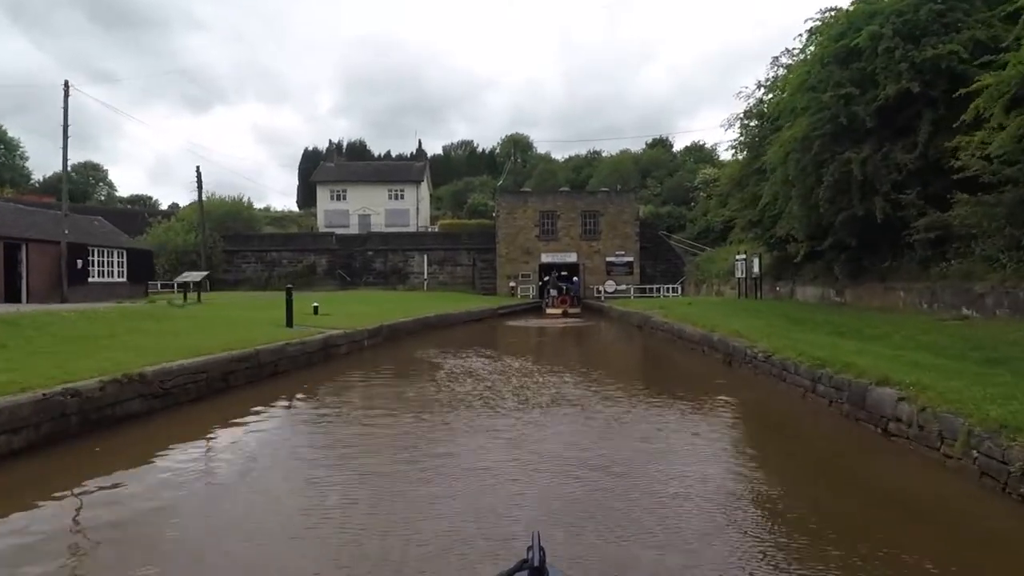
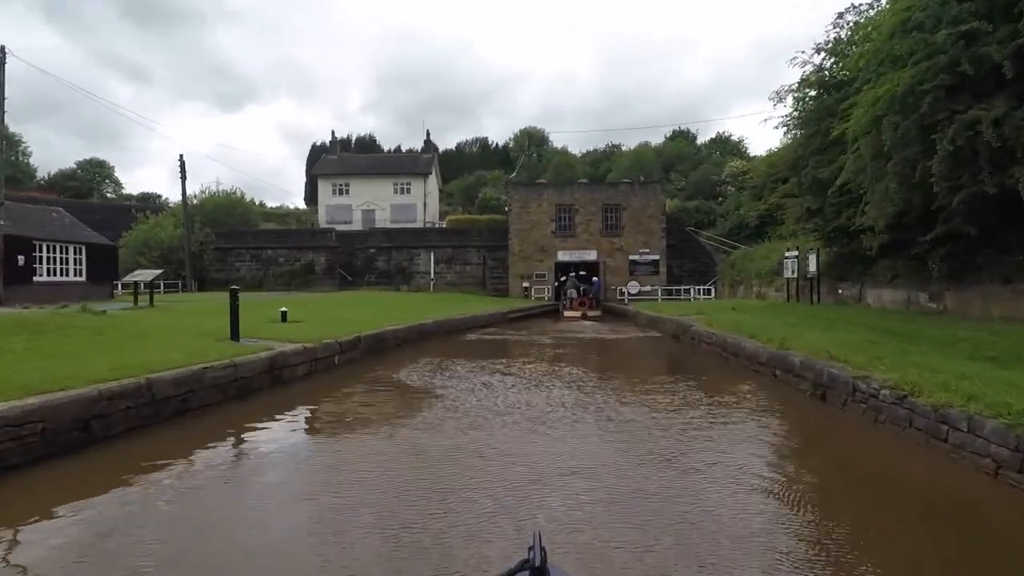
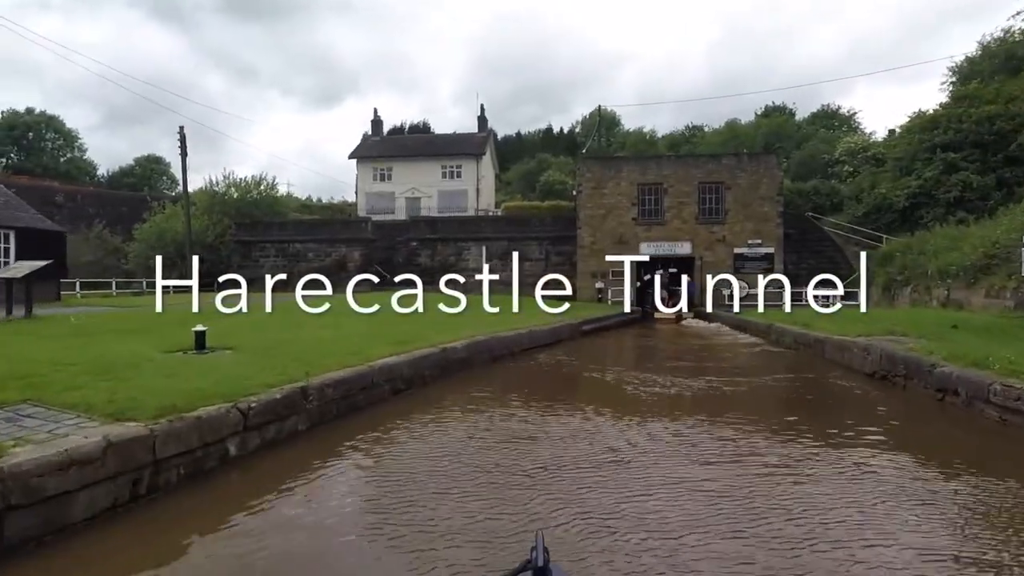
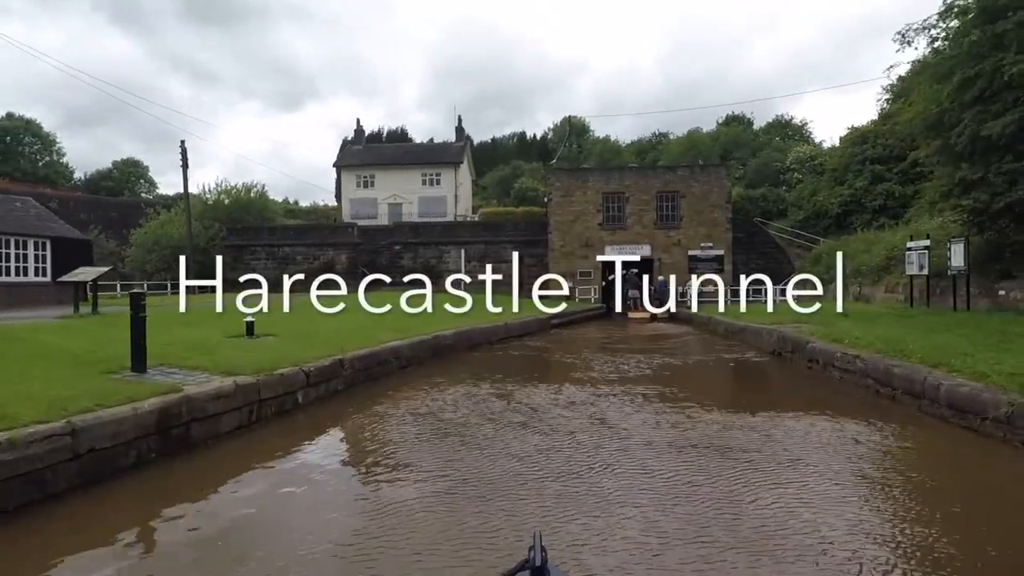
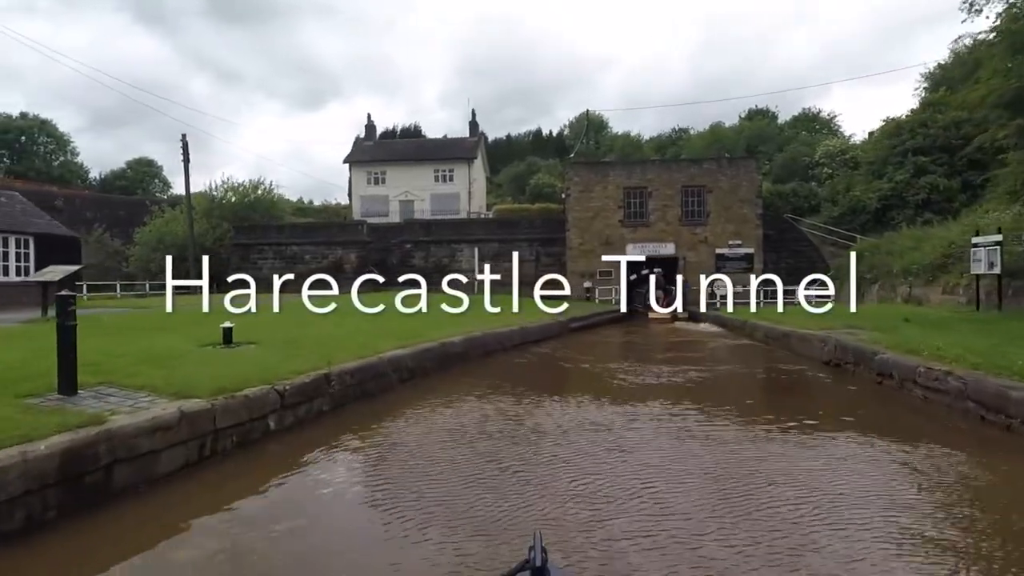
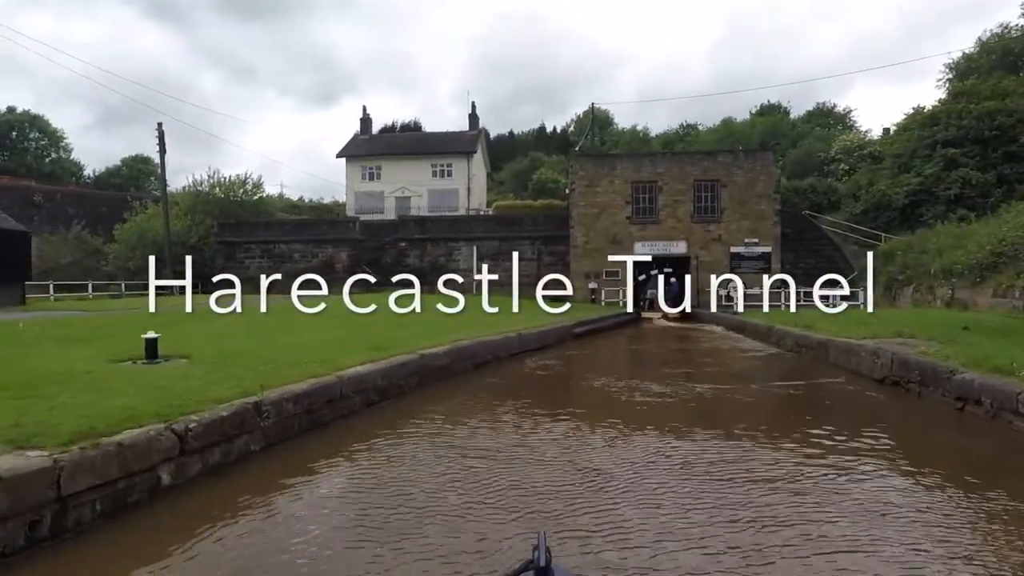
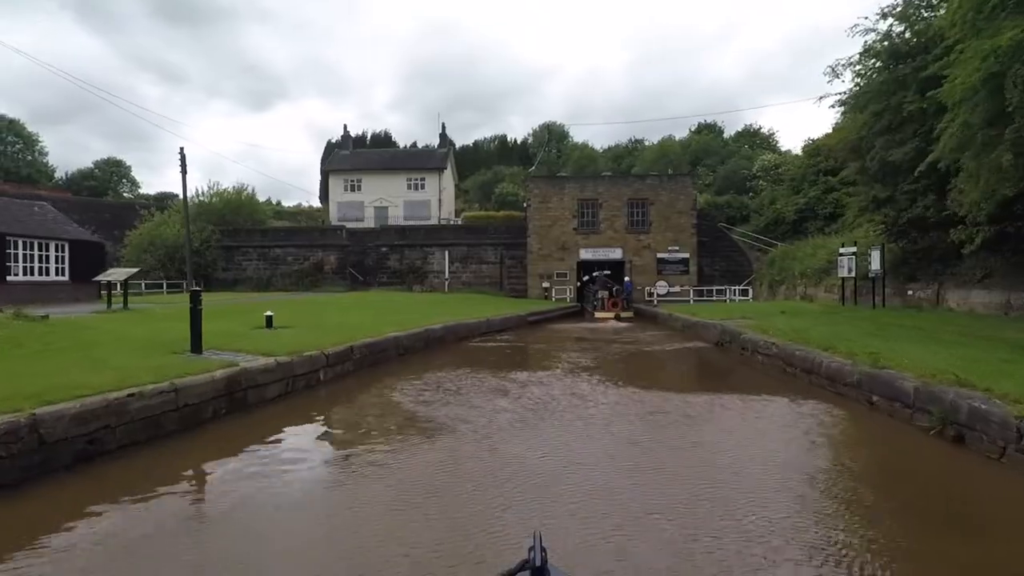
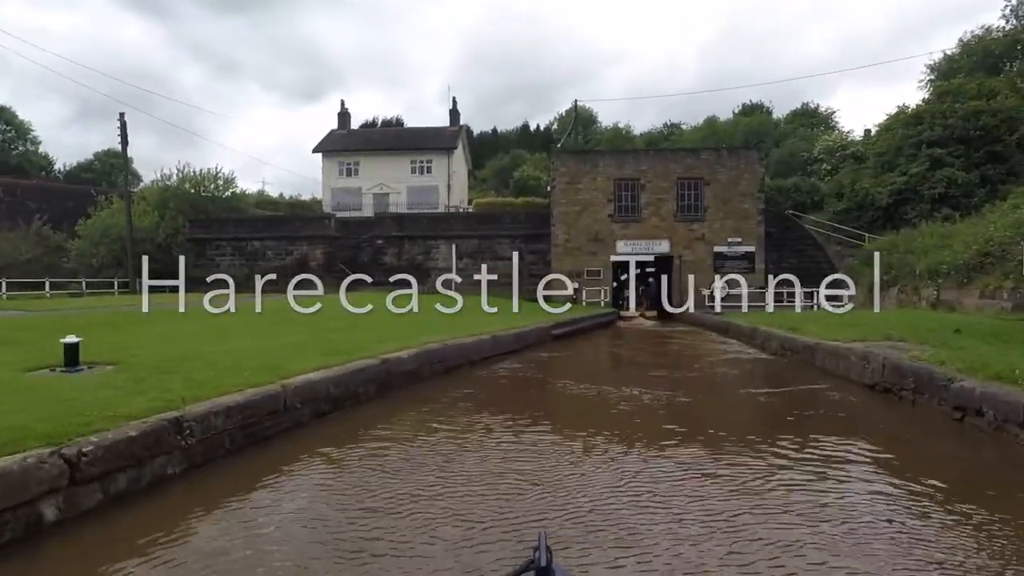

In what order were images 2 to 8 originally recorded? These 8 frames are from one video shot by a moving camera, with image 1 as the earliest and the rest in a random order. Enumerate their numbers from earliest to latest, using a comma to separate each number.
2, 7, 4, 5, 3, 6, 8
